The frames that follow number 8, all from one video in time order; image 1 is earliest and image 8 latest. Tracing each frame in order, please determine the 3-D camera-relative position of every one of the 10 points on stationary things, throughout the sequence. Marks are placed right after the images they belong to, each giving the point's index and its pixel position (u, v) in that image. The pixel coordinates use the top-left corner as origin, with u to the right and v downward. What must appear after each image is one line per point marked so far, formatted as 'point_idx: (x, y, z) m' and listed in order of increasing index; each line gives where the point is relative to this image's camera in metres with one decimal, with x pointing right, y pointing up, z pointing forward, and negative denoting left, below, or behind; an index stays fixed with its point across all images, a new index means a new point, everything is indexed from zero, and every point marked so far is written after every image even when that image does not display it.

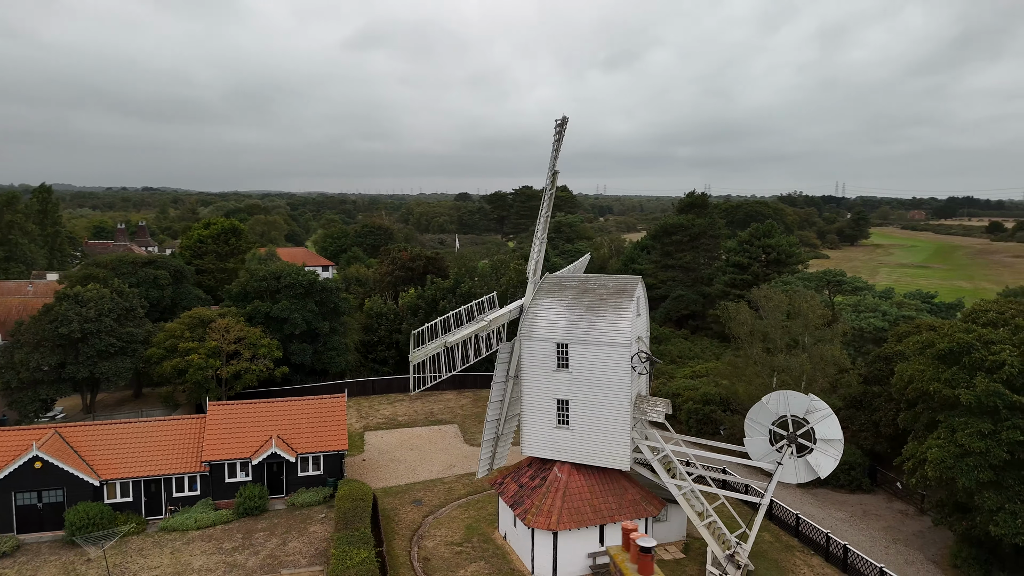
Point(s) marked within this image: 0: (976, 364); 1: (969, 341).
0: (+10.7, -1.7, +16.7) m
1: (+10.8, -1.2, +17.0) m
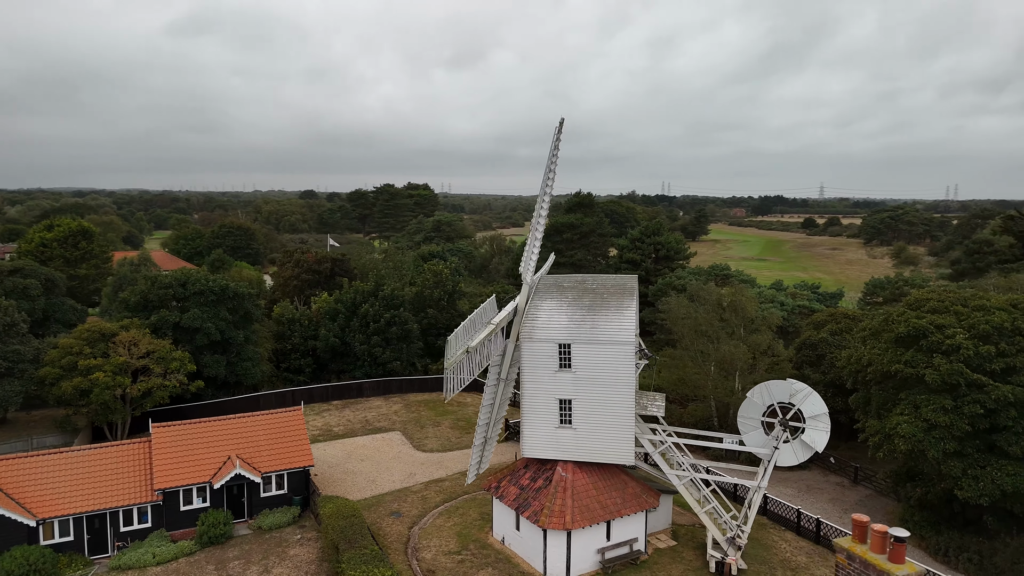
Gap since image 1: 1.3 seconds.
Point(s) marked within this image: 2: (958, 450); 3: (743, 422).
0: (+10.9, -1.5, +18.8) m
1: (+10.9, -1.0, +19.1) m
2: (+10.9, -3.9, +17.8) m
3: (+6.0, -3.6, +18.8) m
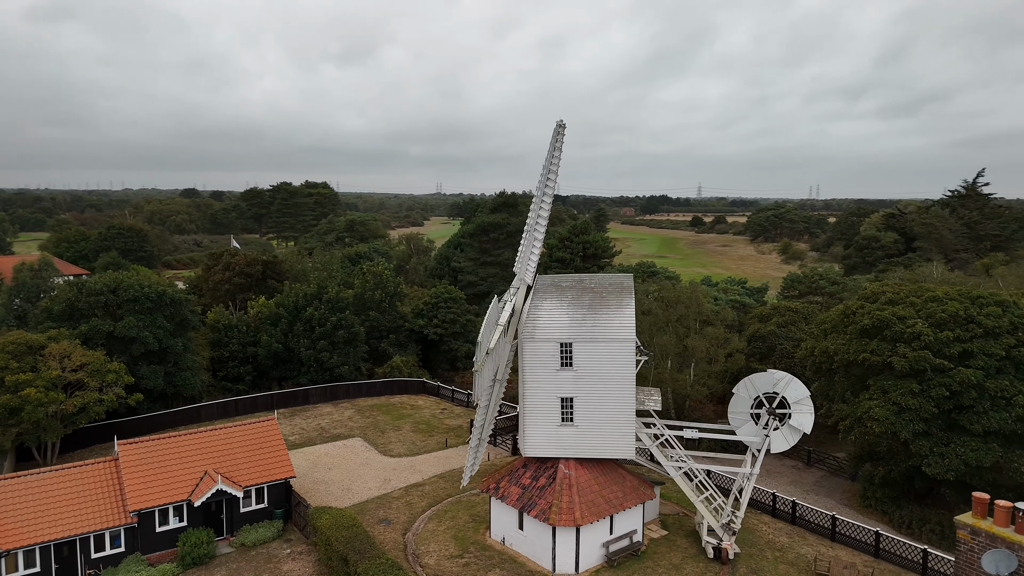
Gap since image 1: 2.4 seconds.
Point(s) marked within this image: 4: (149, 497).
0: (+10.8, -1.3, +20.4) m
1: (+10.8, -0.8, +20.7) m
2: (+10.9, -3.8, +19.4) m
3: (+6.0, -3.5, +19.7) m
4: (-9.4, -5.4, +19.0) m
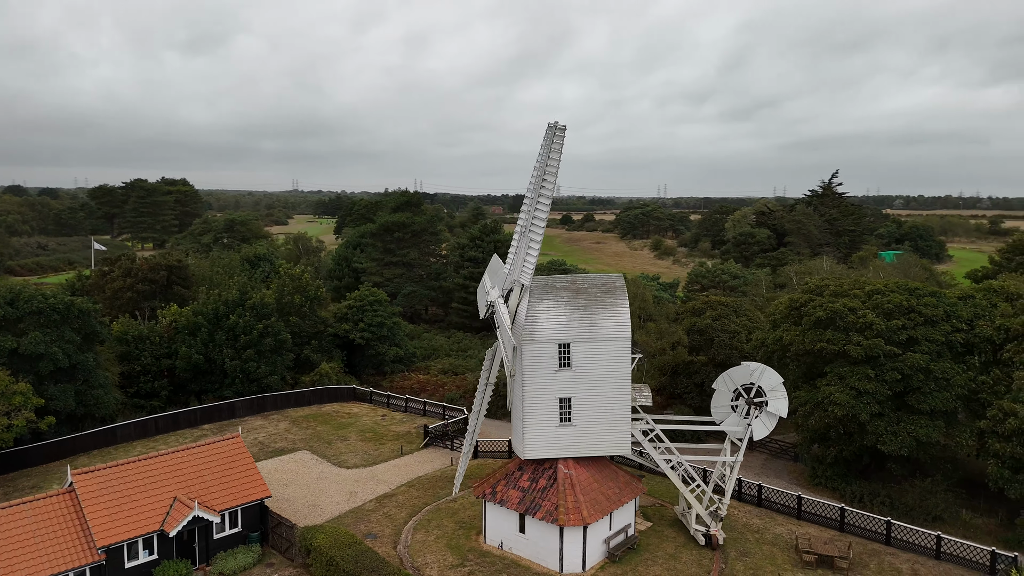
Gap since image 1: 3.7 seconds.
0: (+10.3, -1.2, +22.2) m
1: (+10.2, -0.6, +22.5) m
2: (+10.7, -3.6, +21.2) m
3: (+5.7, -3.4, +20.6) m
4: (-9.2, -5.7, +17.1) m
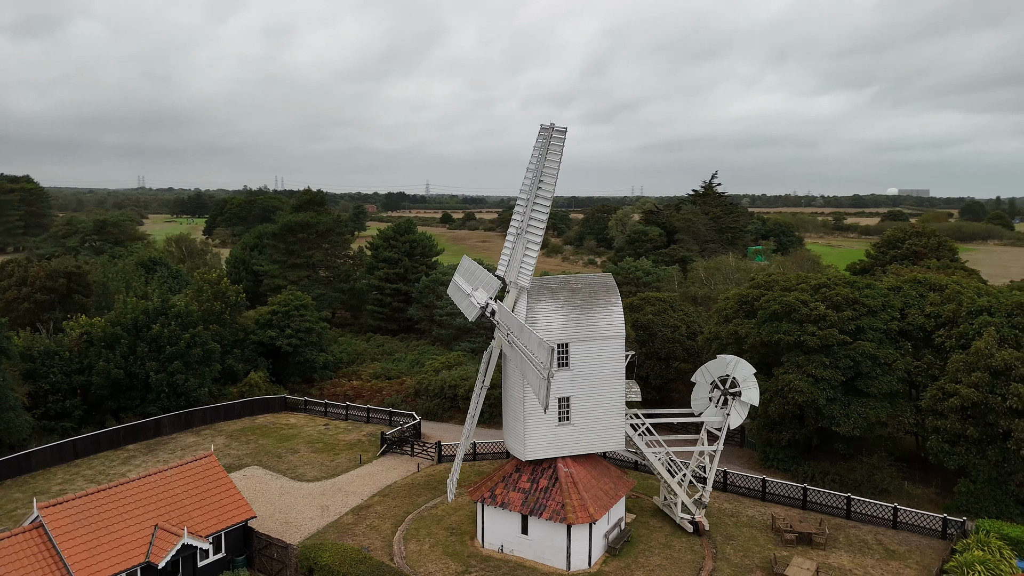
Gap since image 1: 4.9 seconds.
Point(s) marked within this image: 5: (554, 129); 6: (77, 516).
0: (+9.5, -1.0, +23.9) m
1: (+9.4, -0.5, +24.1) m
2: (+10.1, -3.4, +23.0) m
3: (+5.3, -3.3, +21.5) m
4: (-8.7, -5.9, +15.5) m
5: (+1.0, +4.0, +18.4) m
6: (-9.6, -5.0, +16.2) m
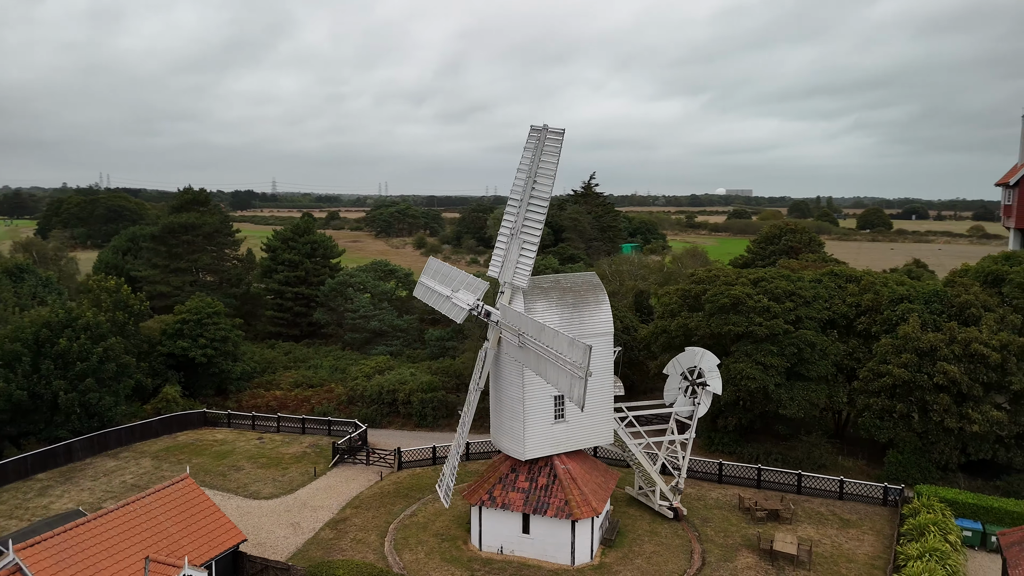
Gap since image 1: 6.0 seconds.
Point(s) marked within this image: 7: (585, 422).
0: (+8.3, -0.8, +25.6) m
1: (+8.1, -0.3, +25.8) m
2: (+9.1, -3.2, +24.8) m
3: (+4.7, -3.2, +22.5) m
4: (-7.9, -6.1, +13.9) m
5: (+0.9, +4.0, +18.6) m
6: (-8.9, -5.3, +14.4) m
7: (+1.9, -3.6, +19.8) m
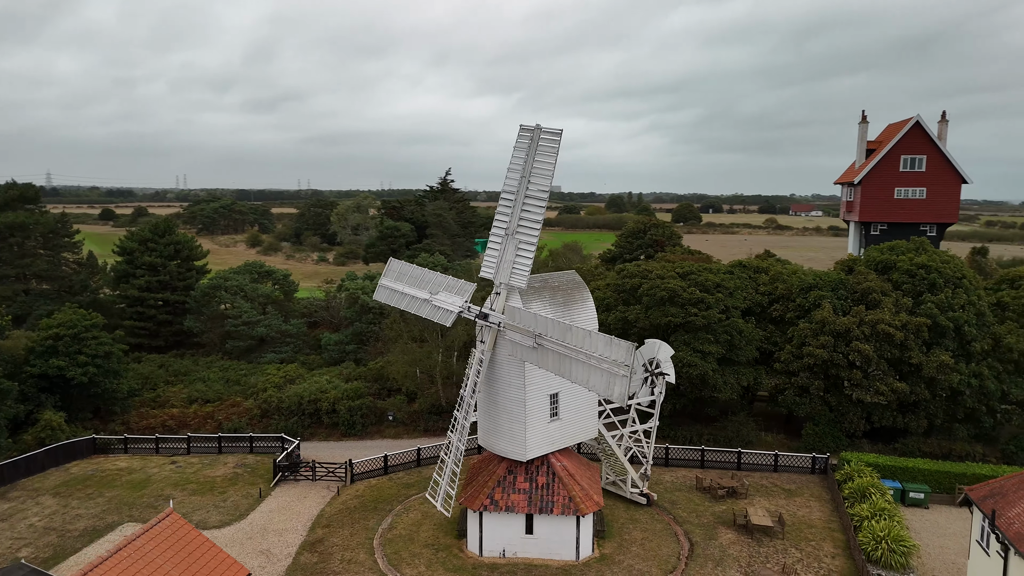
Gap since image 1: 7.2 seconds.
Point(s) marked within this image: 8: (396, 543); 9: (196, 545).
0: (+6.4, -0.5, +27.2) m
1: (+6.1, 0.0, +27.4) m
2: (+7.5, -2.9, +26.7) m
3: (+3.7, -3.1, +23.4) m
4: (-6.3, -6.4, +12.1) m
5: (+0.8, +4.0, +18.6) m
6: (-7.5, -5.6, +12.3) m
7: (+1.7, -3.6, +20.1) m
8: (-3.1, -6.9, +19.8) m
9: (-6.7, -5.5, +15.6) m
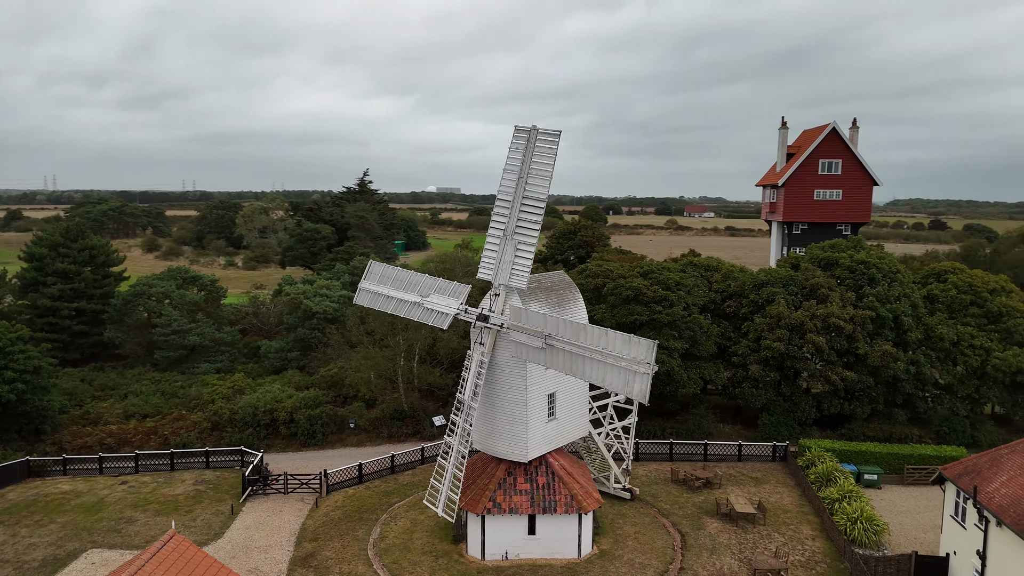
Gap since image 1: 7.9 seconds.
0: (+5.2, -0.5, +27.9) m
1: (+4.9, 0.0, +28.1) m
2: (+6.4, -2.8, +27.6) m
3: (+3.1, -3.1, +23.8) m
4: (-5.3, -6.5, +11.2) m
5: (+0.7, +4.0, +18.7) m
6: (-6.5, -5.7, +11.3) m
7: (+1.5, -3.6, +20.2) m
8: (-3.2, -7.0, +19.4) m
9: (-6.2, -5.6, +14.7) m
